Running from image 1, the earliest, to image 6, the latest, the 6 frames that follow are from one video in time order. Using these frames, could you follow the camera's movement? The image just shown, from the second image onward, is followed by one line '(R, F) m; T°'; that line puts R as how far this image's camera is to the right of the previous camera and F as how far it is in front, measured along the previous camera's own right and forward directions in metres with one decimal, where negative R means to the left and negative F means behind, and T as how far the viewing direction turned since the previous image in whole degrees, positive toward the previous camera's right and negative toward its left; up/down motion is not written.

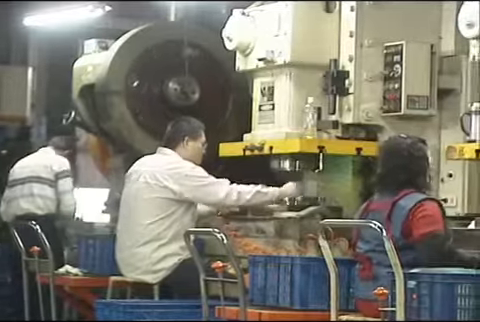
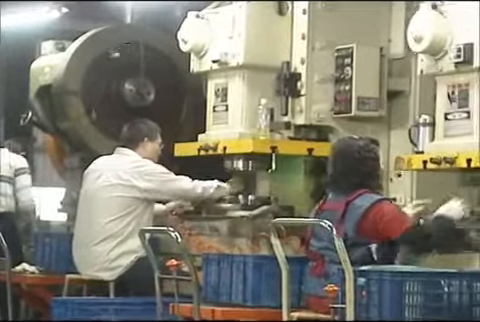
(0.0, -0.1) m; +2°
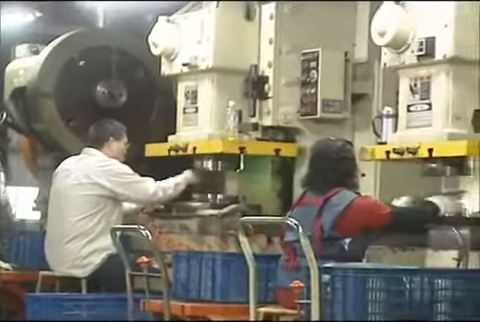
(0.0, -0.1) m; +1°
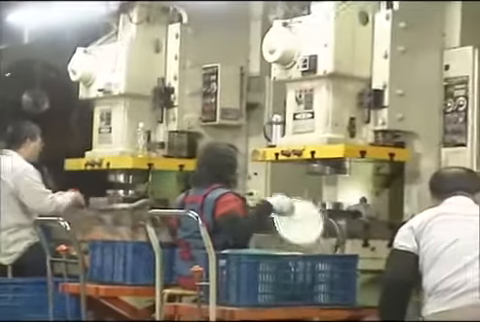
(0.0, -0.6) m; +4°
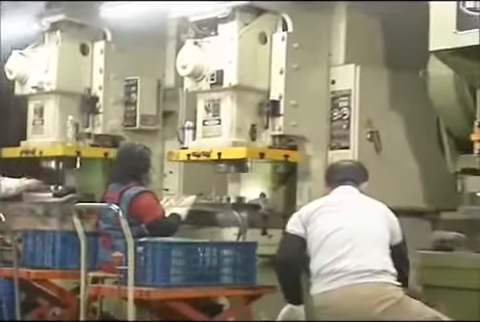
(0.0, -0.8) m; +4°
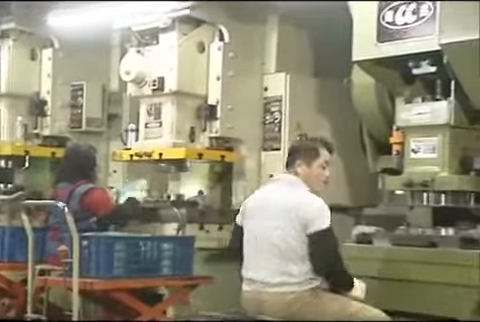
(0.0, -0.4) m; +3°
